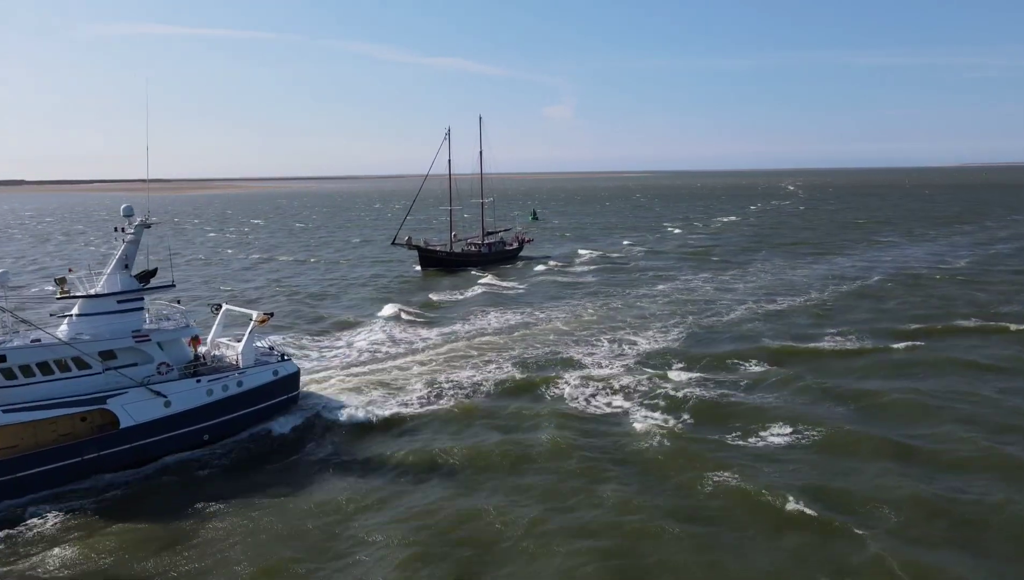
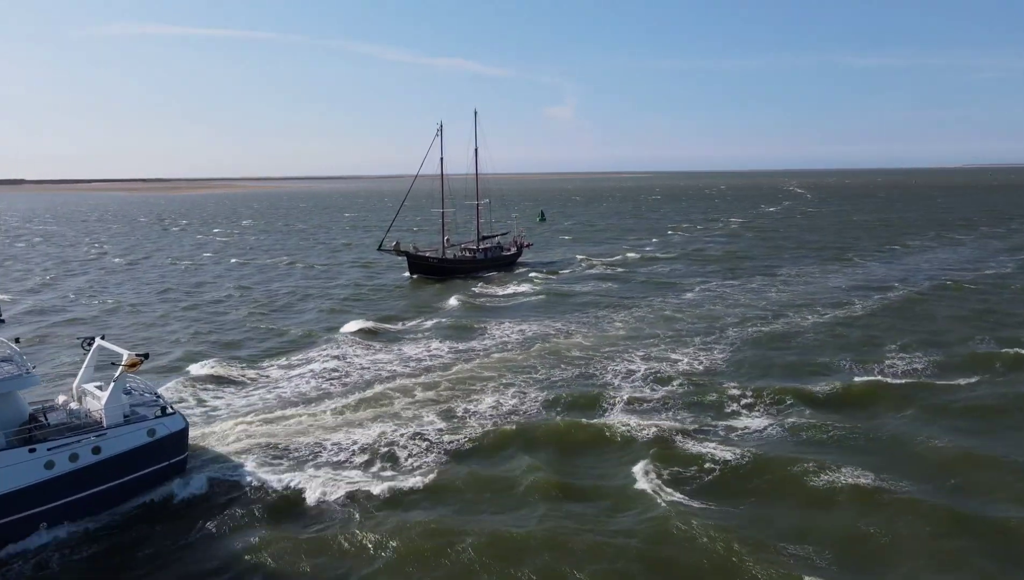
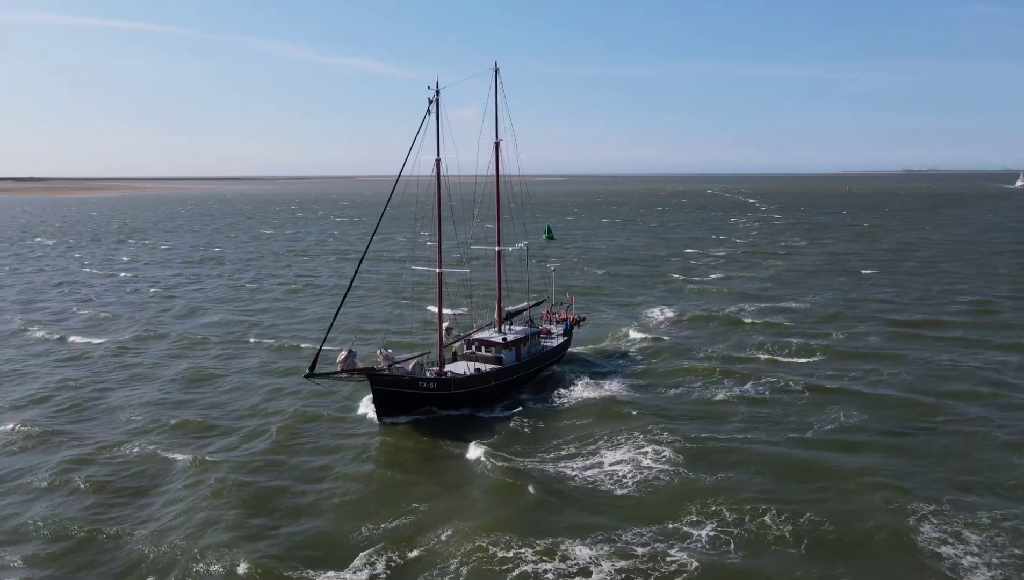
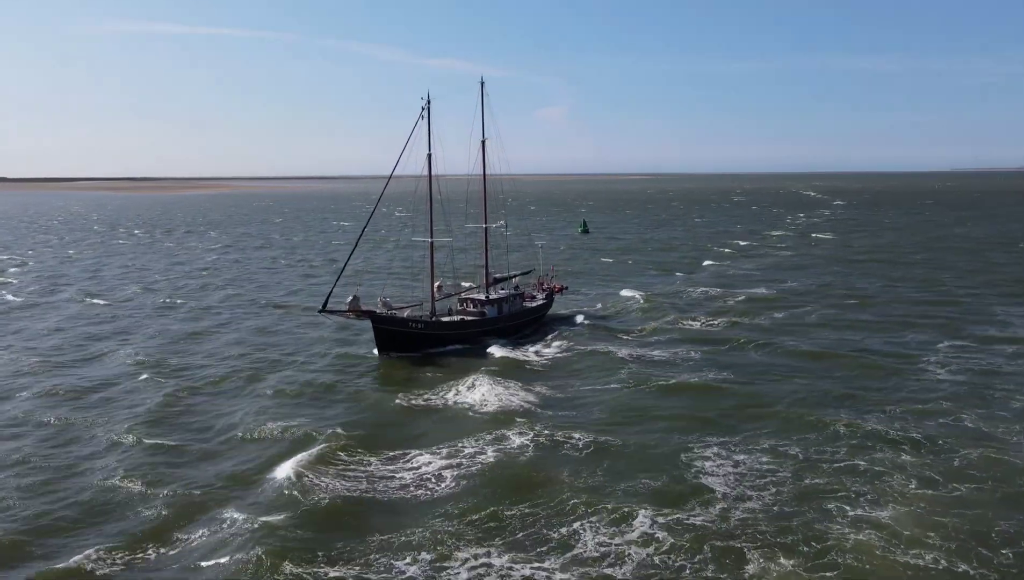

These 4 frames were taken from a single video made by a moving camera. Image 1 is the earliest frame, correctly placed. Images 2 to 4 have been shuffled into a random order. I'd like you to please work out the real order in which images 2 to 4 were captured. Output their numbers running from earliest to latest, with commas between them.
2, 4, 3
